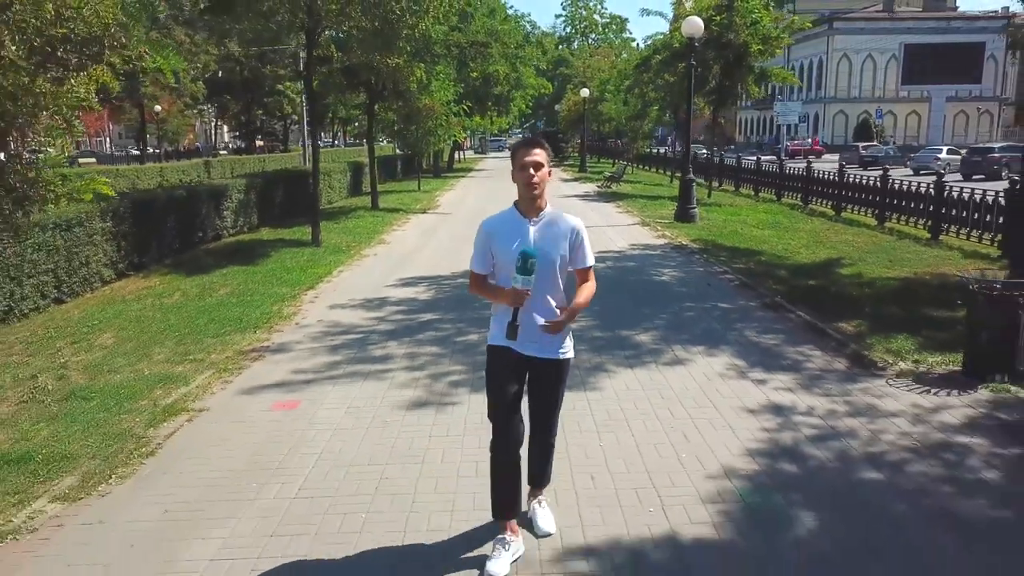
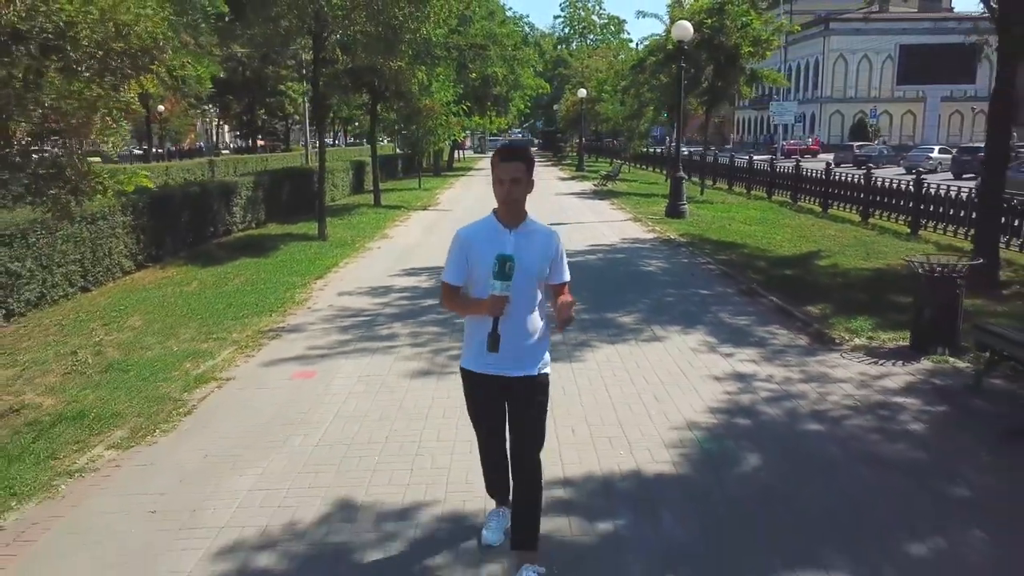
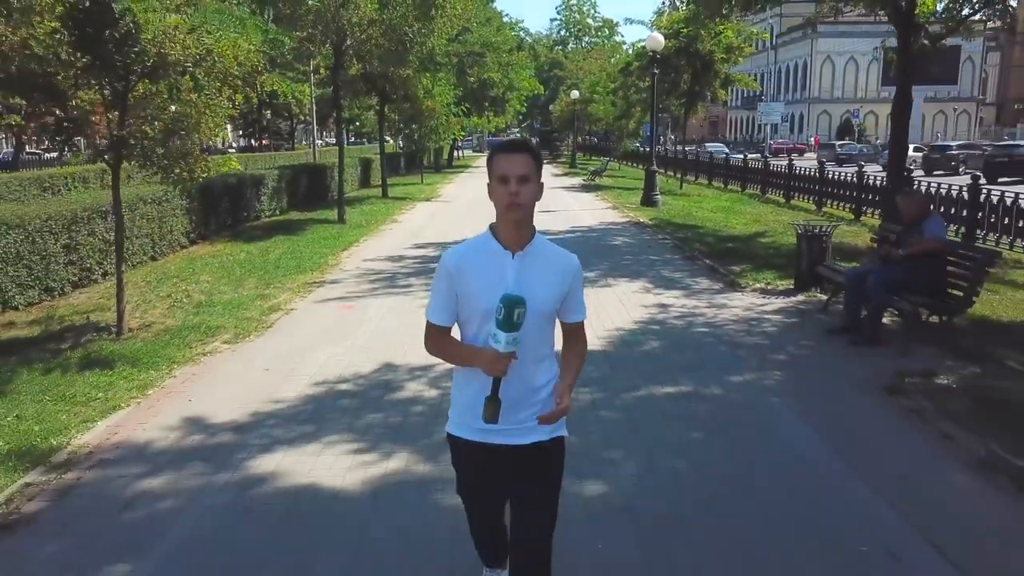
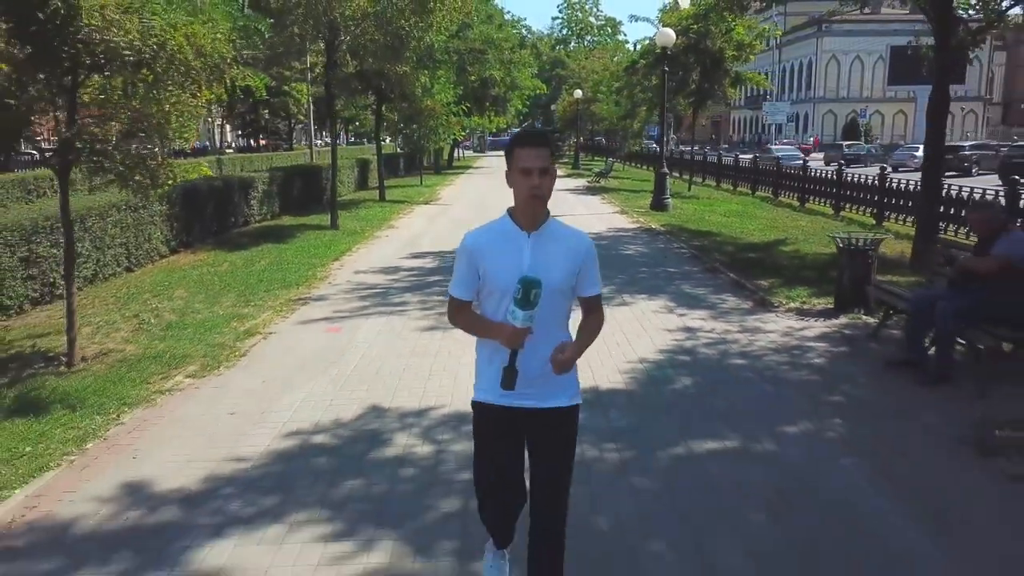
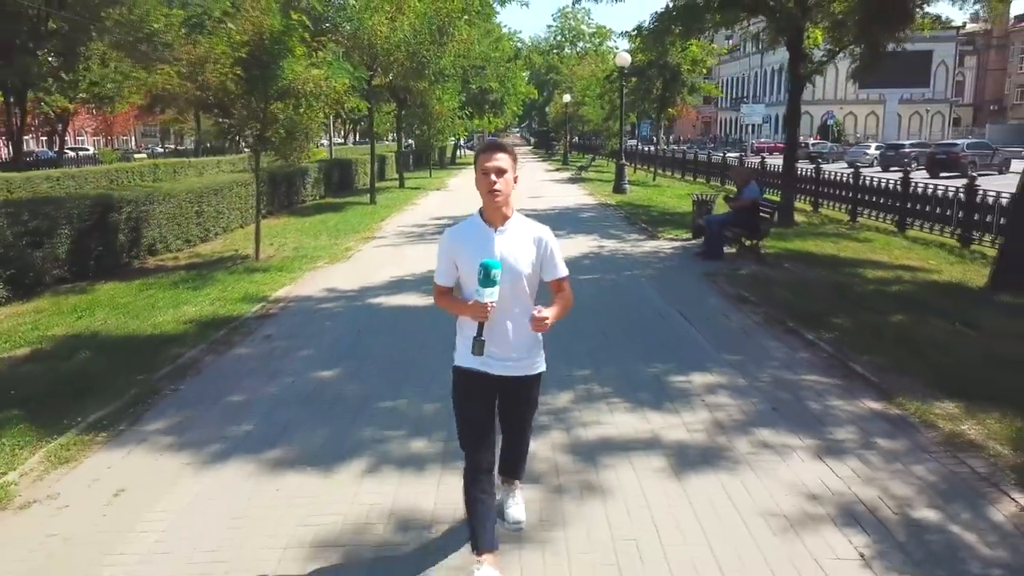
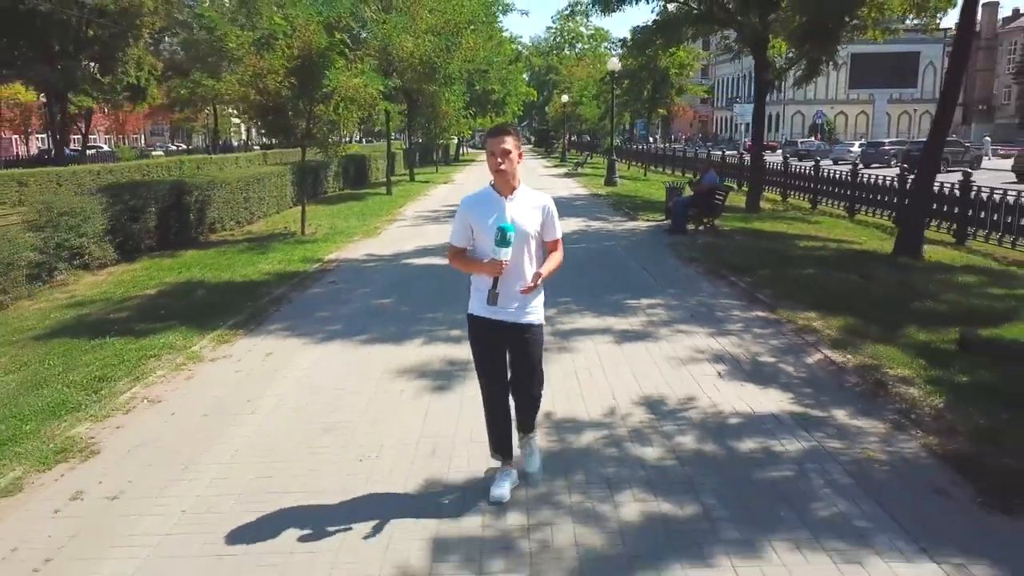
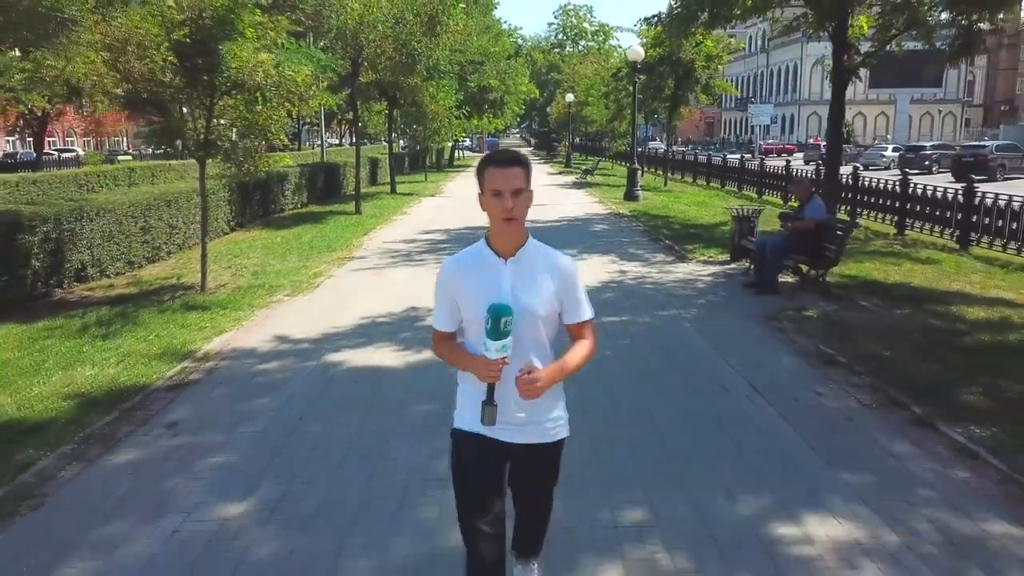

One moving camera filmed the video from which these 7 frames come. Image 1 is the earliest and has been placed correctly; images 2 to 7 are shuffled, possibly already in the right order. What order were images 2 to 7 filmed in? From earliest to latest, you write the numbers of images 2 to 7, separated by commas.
2, 4, 3, 7, 5, 6
